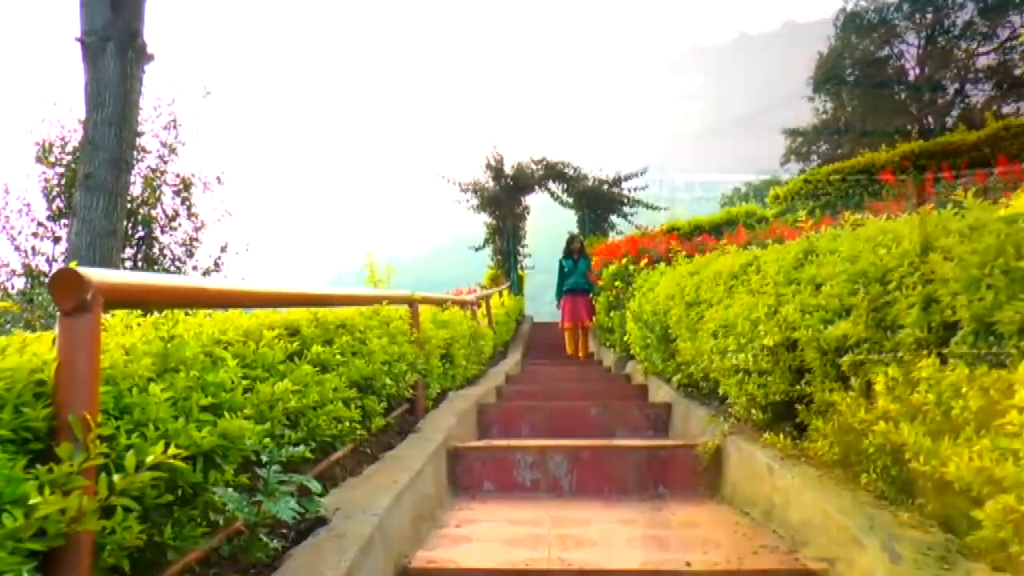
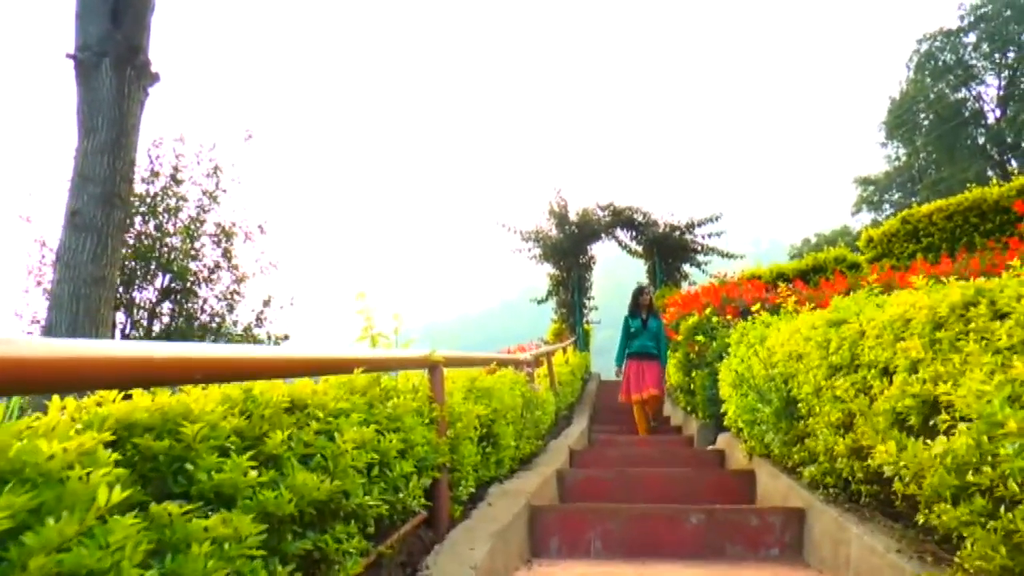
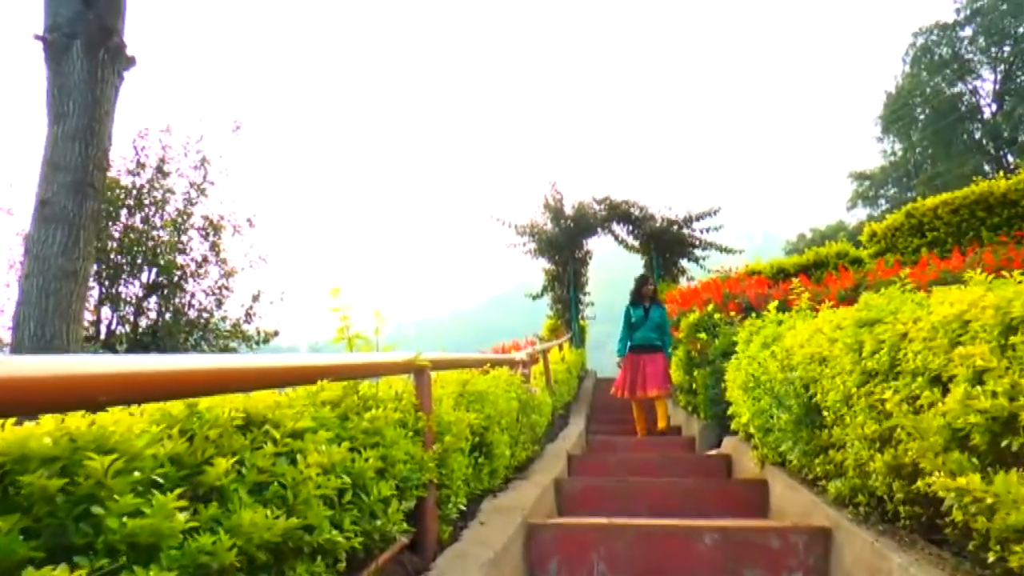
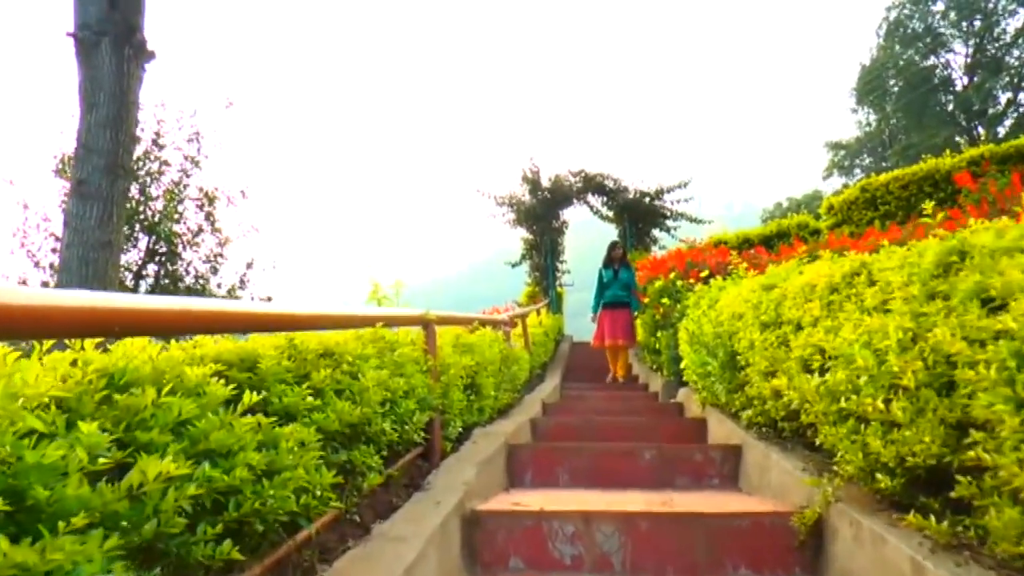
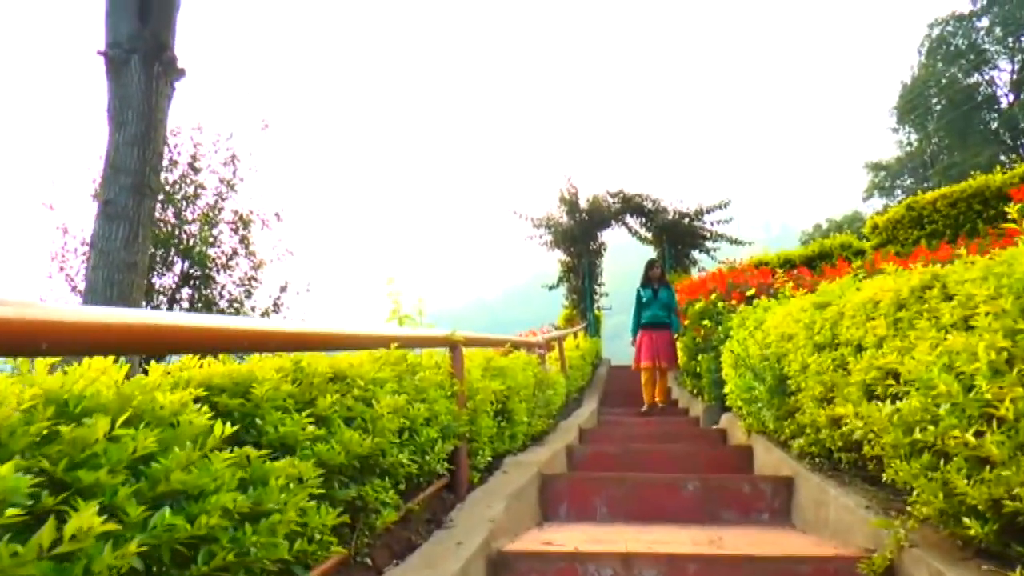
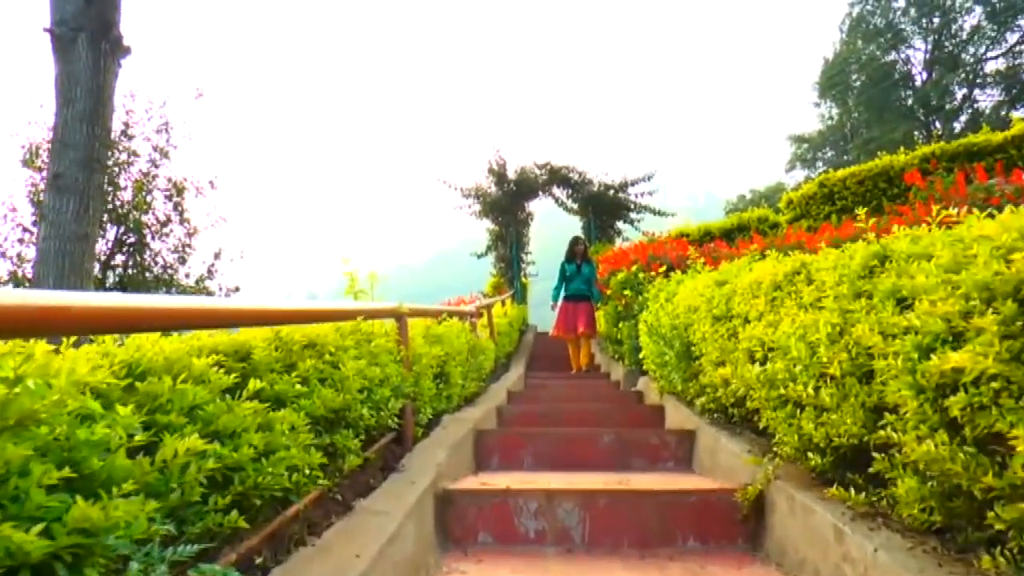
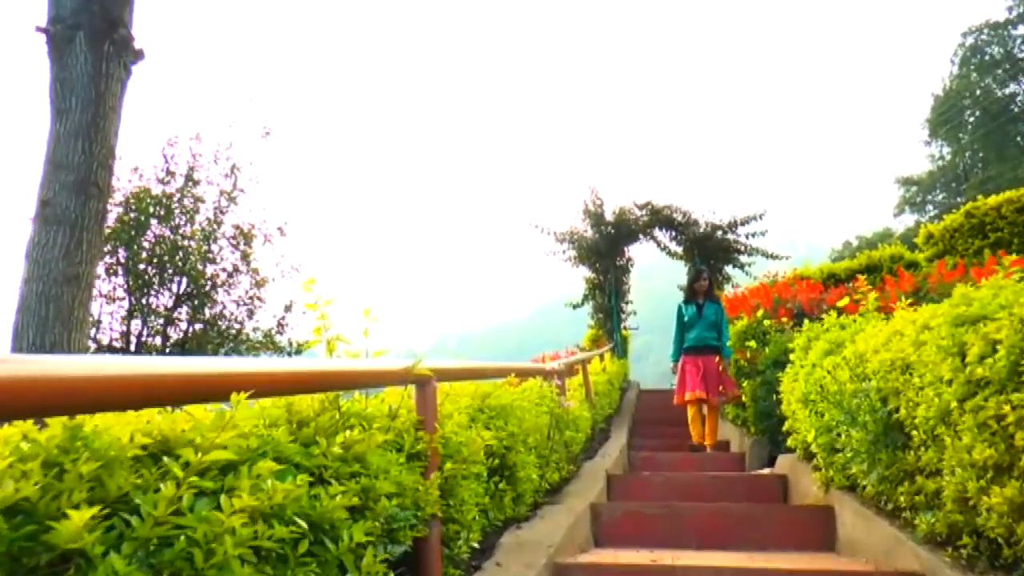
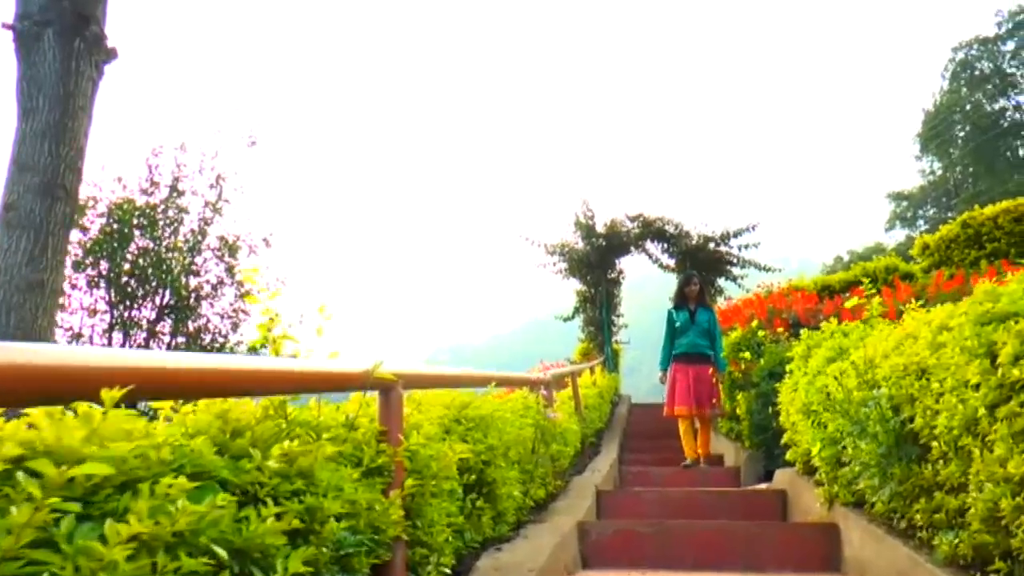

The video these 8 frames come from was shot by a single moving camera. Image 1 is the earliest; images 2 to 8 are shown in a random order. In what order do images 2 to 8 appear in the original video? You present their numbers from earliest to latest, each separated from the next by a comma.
6, 4, 5, 2, 3, 7, 8
